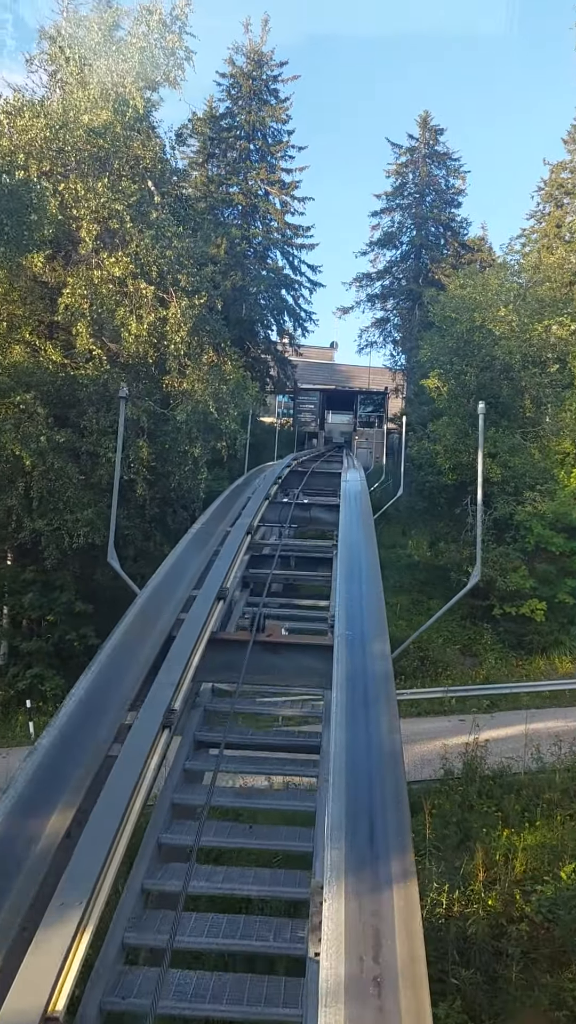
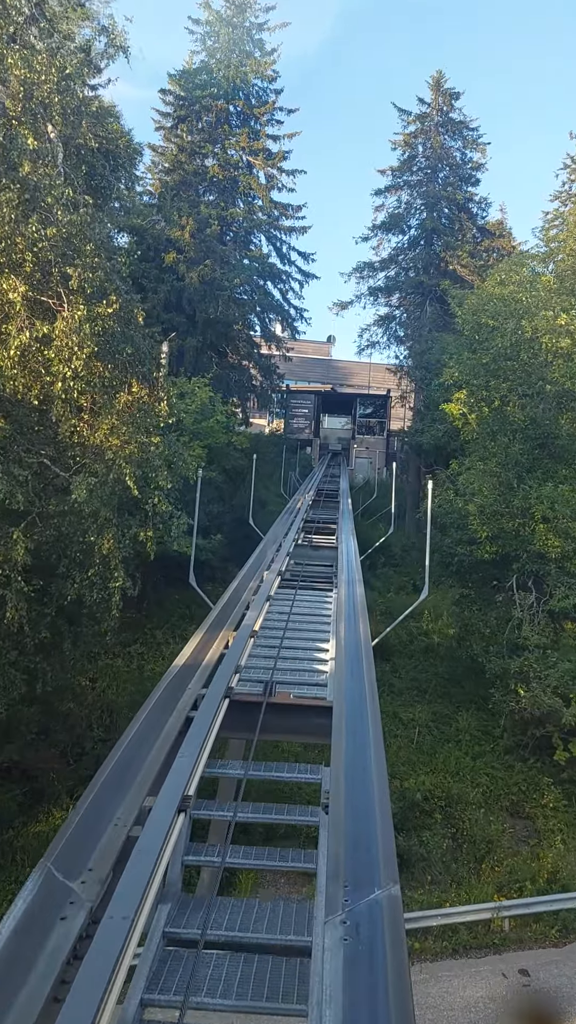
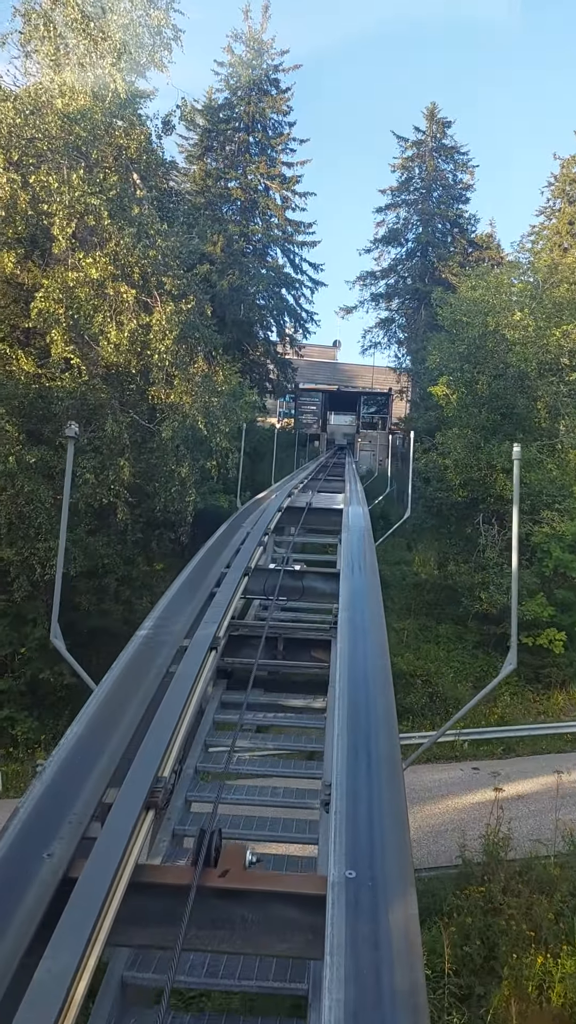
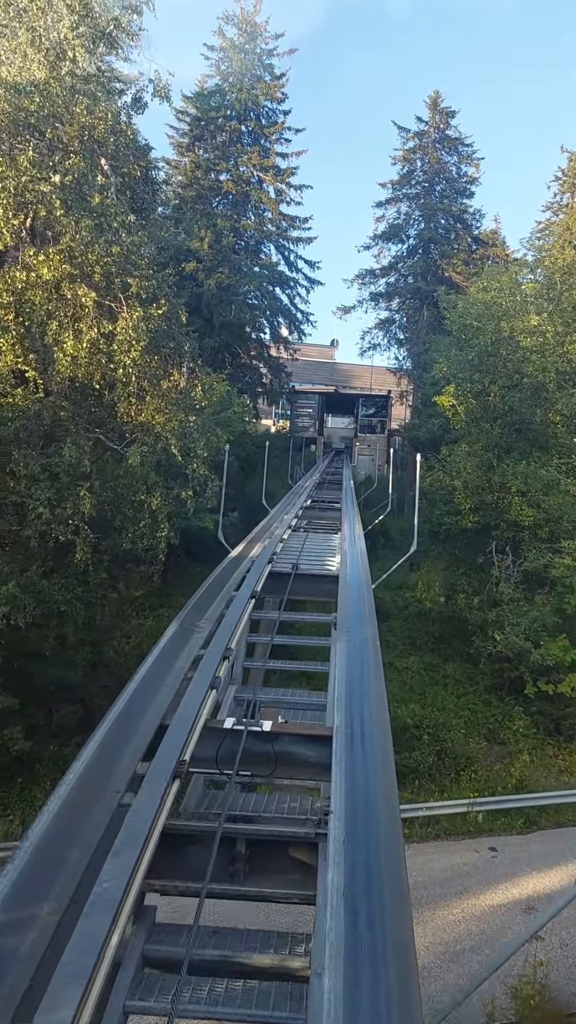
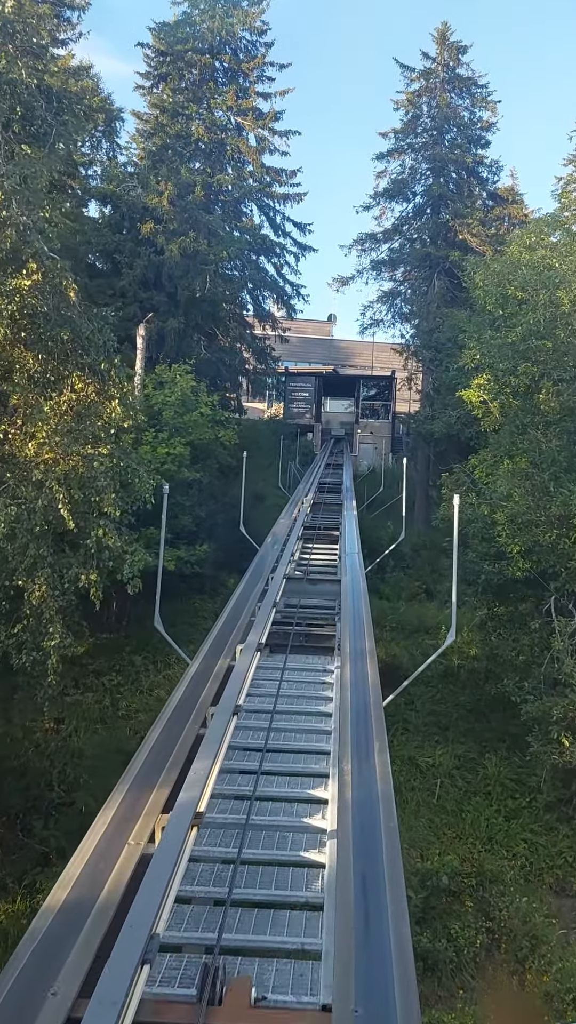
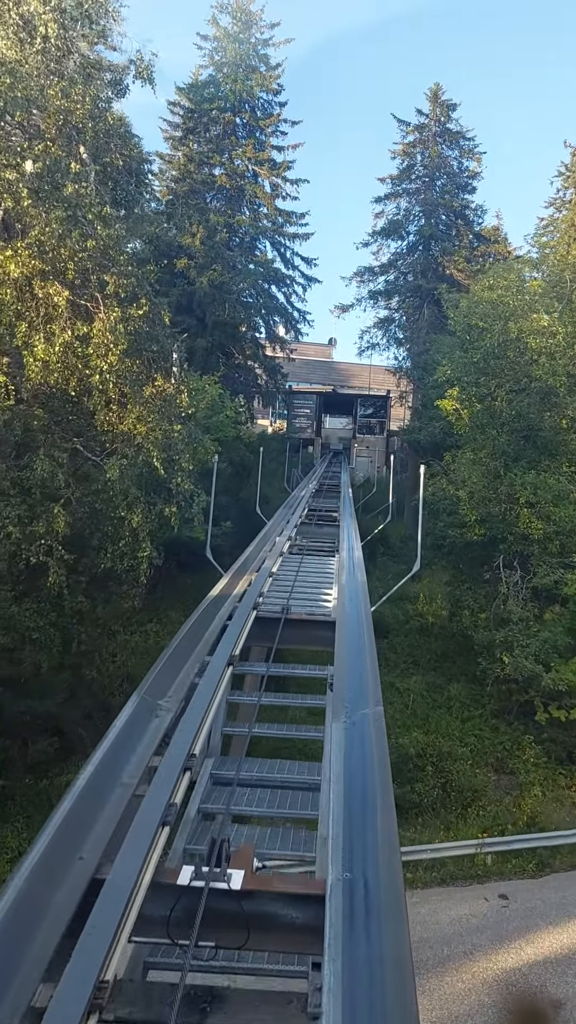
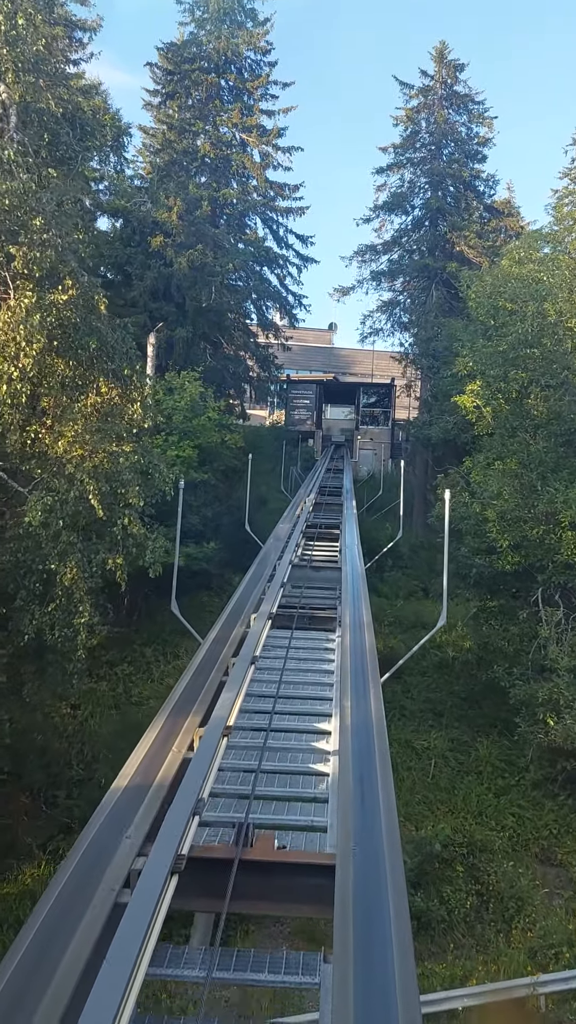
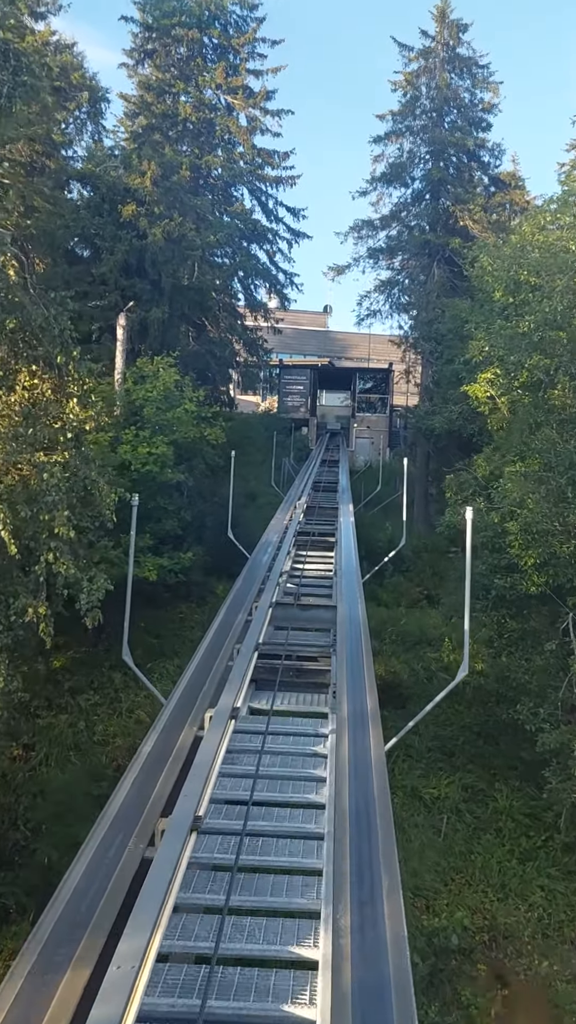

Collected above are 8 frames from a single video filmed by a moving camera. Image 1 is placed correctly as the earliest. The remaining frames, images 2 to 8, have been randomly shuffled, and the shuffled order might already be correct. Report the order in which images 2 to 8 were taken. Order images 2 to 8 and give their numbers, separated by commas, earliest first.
3, 4, 6, 2, 7, 5, 8
